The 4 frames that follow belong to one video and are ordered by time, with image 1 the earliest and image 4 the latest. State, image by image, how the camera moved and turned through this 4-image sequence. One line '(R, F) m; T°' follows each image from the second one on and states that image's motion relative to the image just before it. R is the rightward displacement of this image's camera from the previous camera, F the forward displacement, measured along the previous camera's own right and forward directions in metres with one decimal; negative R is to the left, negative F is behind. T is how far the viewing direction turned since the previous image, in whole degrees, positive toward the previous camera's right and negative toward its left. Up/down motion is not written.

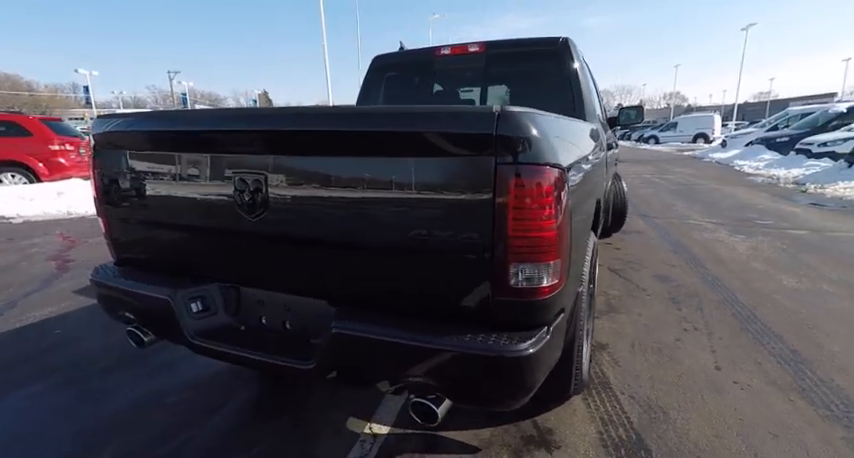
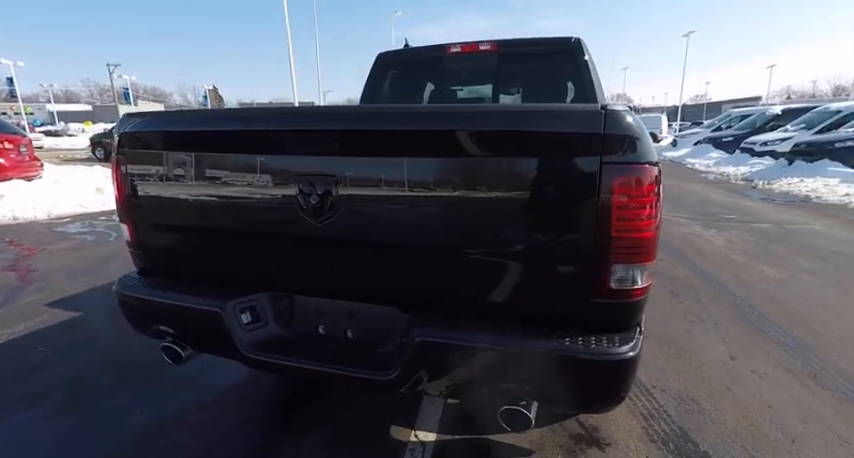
(-0.4, +0.1) m; +6°
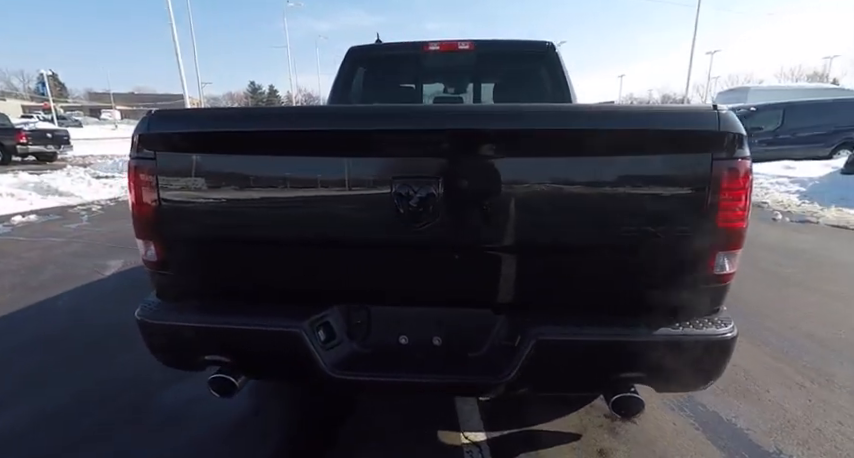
(-0.7, +0.1) m; +14°
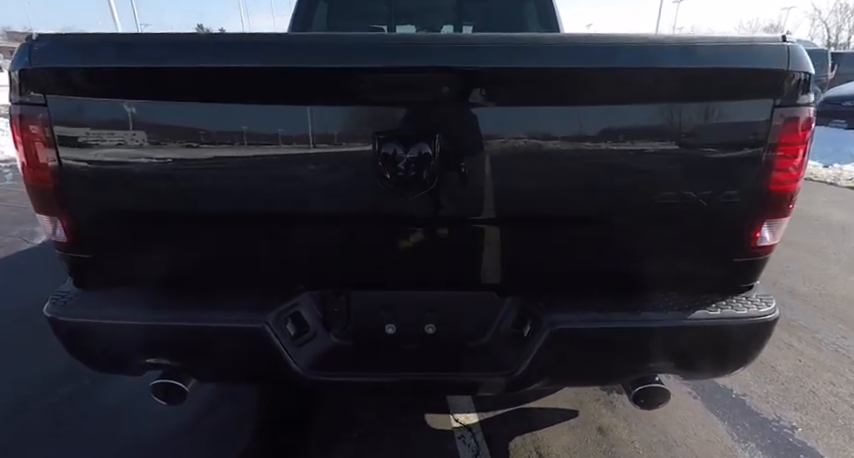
(-0.1, +0.3) m; +4°
